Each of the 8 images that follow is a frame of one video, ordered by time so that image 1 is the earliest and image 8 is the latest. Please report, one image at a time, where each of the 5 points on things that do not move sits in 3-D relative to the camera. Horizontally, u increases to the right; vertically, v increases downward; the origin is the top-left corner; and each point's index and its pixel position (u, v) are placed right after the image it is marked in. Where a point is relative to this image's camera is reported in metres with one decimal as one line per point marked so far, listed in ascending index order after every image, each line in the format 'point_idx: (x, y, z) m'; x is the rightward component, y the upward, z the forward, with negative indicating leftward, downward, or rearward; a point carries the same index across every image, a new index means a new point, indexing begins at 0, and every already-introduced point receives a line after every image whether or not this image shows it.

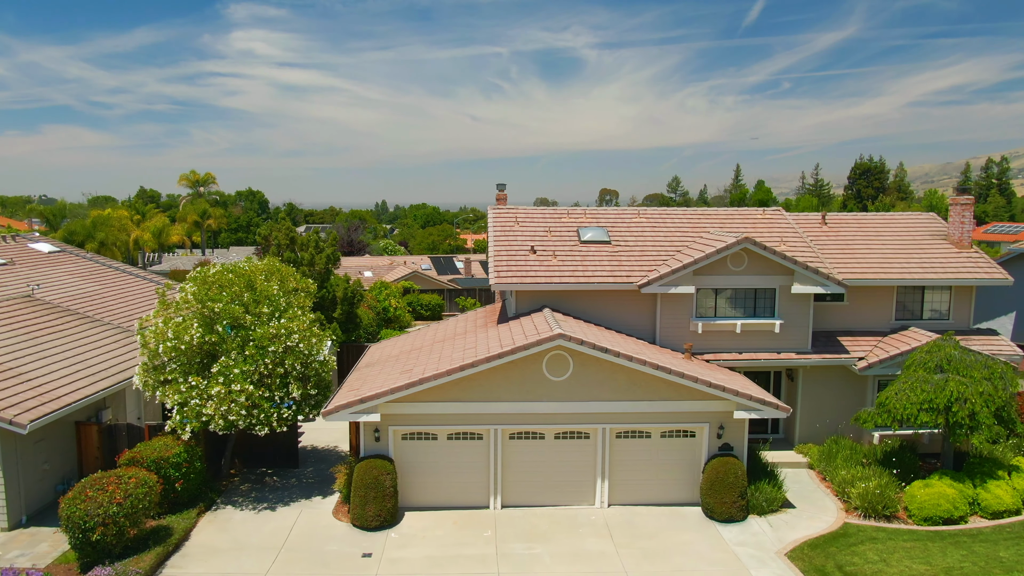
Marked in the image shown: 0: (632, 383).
0: (+2.1, -1.7, +14.0) m
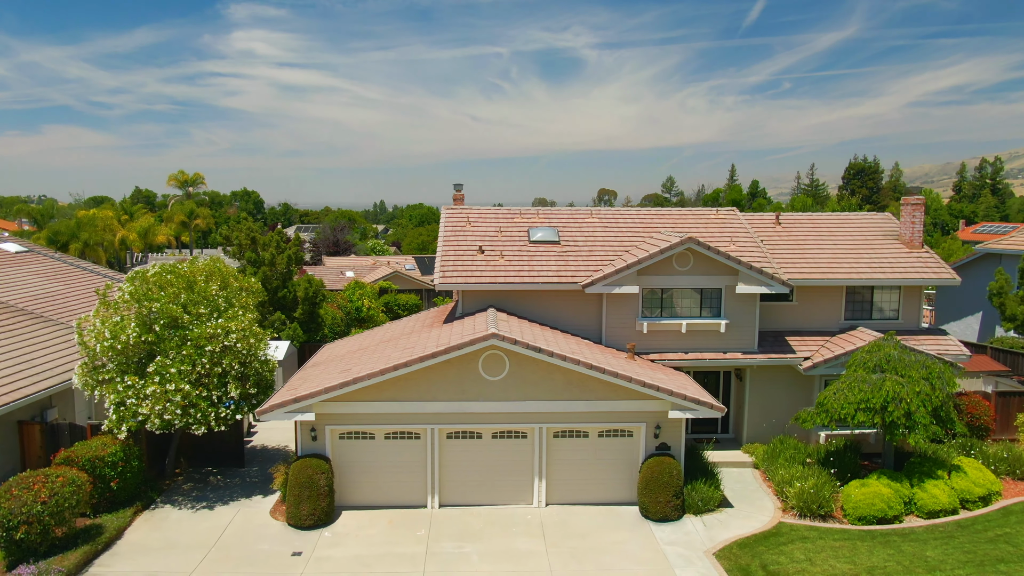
0: (+1.0, -1.7, +14.0) m
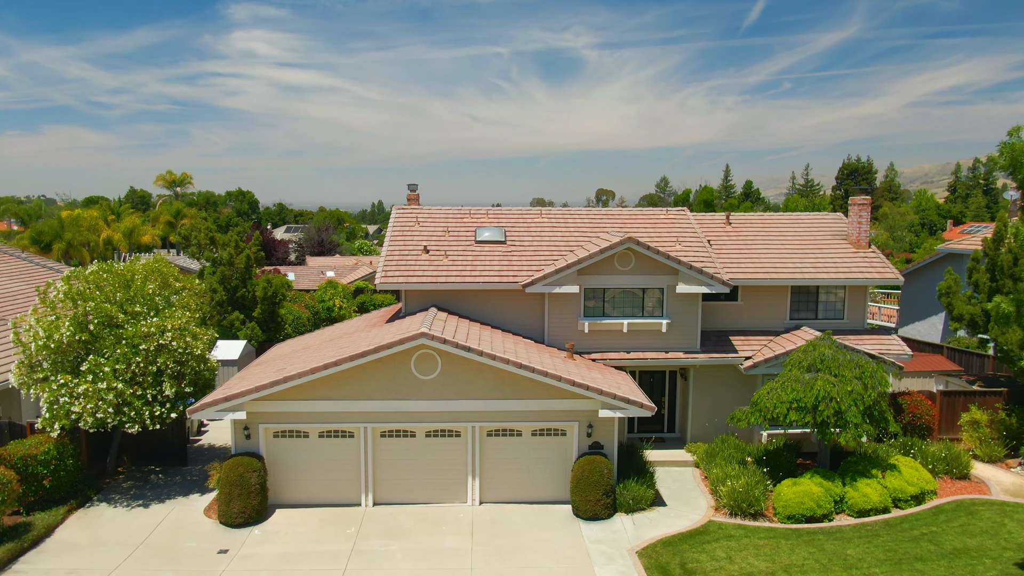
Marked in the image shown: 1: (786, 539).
0: (-0.2, -1.7, +14.1) m
1: (+4.4, -4.1, +12.9) m
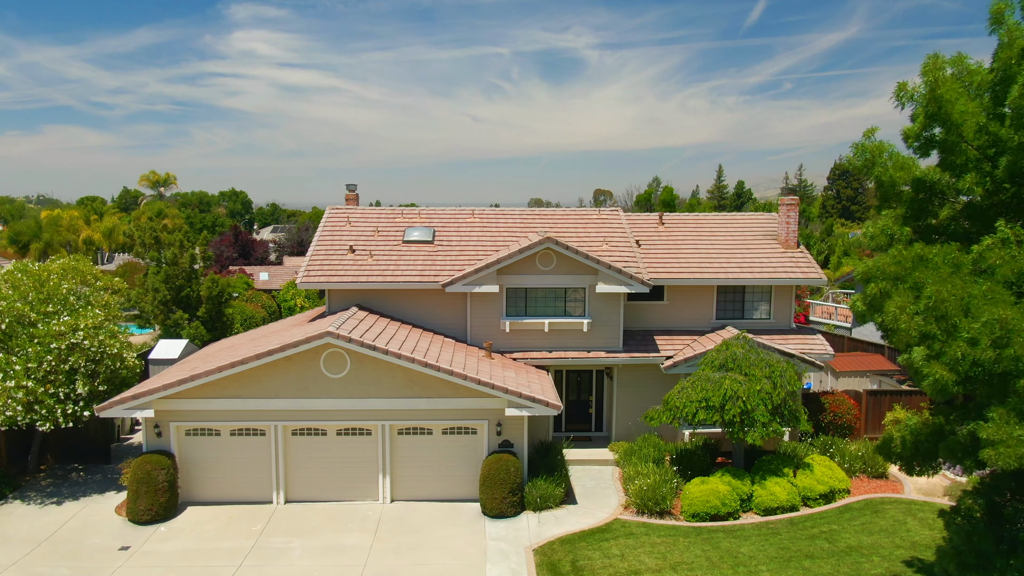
0: (-1.8, -1.6, +14.2) m
1: (+2.8, -4.0, +13.0) m
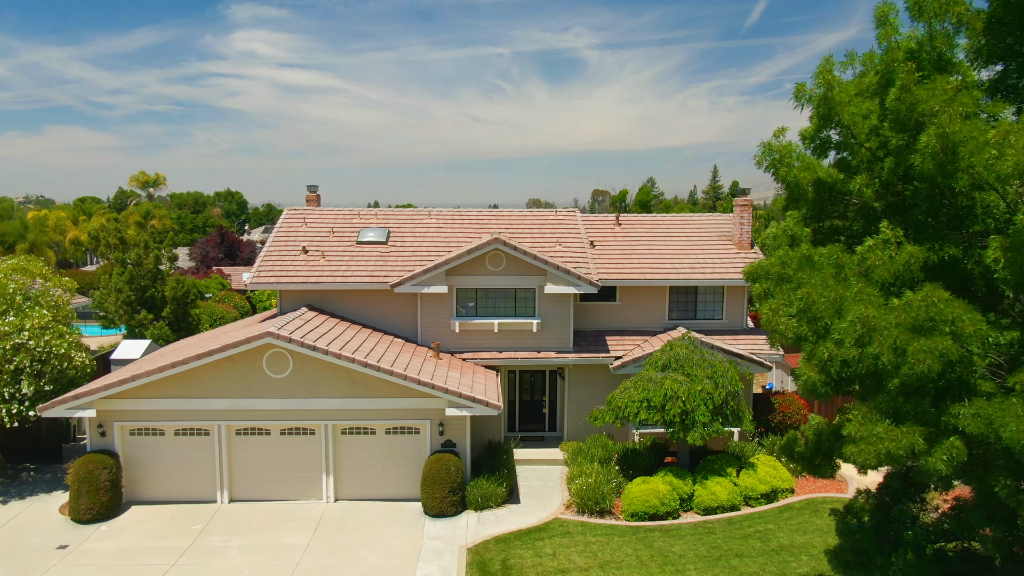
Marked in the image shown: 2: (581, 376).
0: (-2.9, -1.7, +14.3) m
1: (+1.8, -4.1, +13.1) m
2: (+1.5, -1.9, +17.2) m
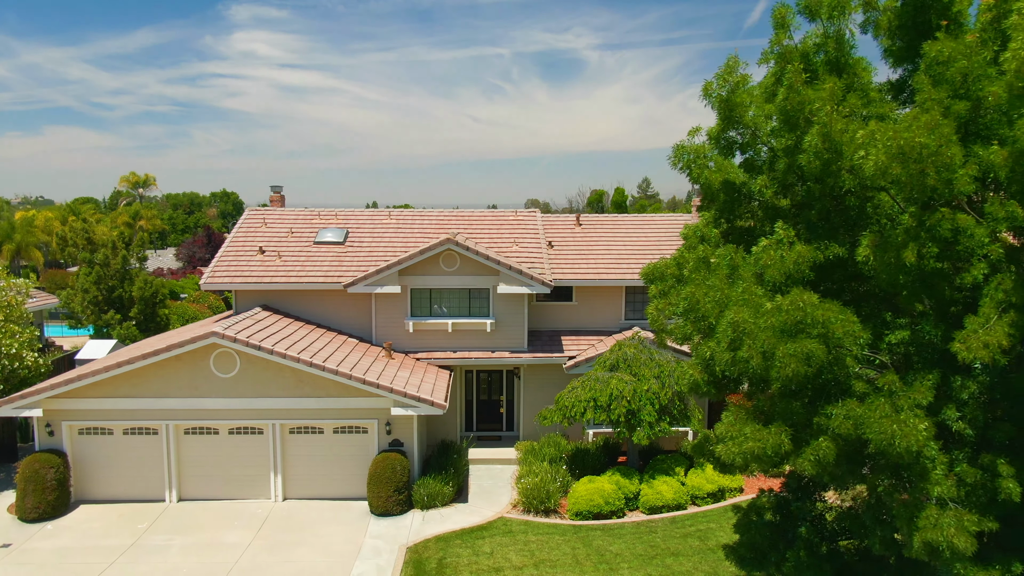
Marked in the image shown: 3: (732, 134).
0: (-3.8, -1.7, +14.4) m
1: (+0.8, -4.1, +13.1) m
2: (+0.5, -1.9, +17.3) m
3: (+2.3, +1.6, +8.5) m
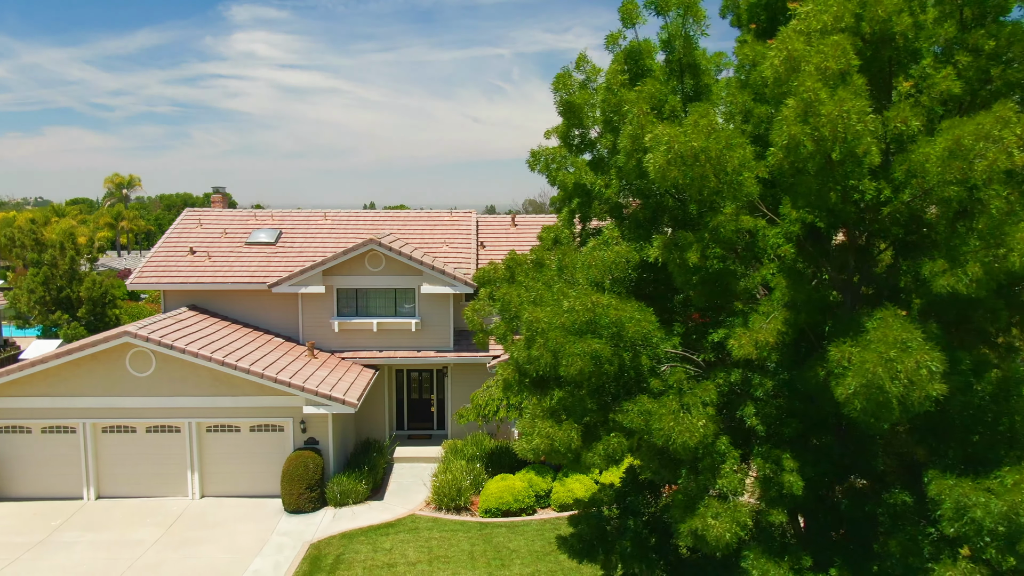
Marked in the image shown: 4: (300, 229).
0: (-5.4, -1.7, +14.5) m
1: (-0.8, -4.1, +13.3) m
2: (-1.1, -1.9, +17.5) m
3: (+0.7, +1.6, +8.7) m
4: (-5.0, +1.4, +18.7) m
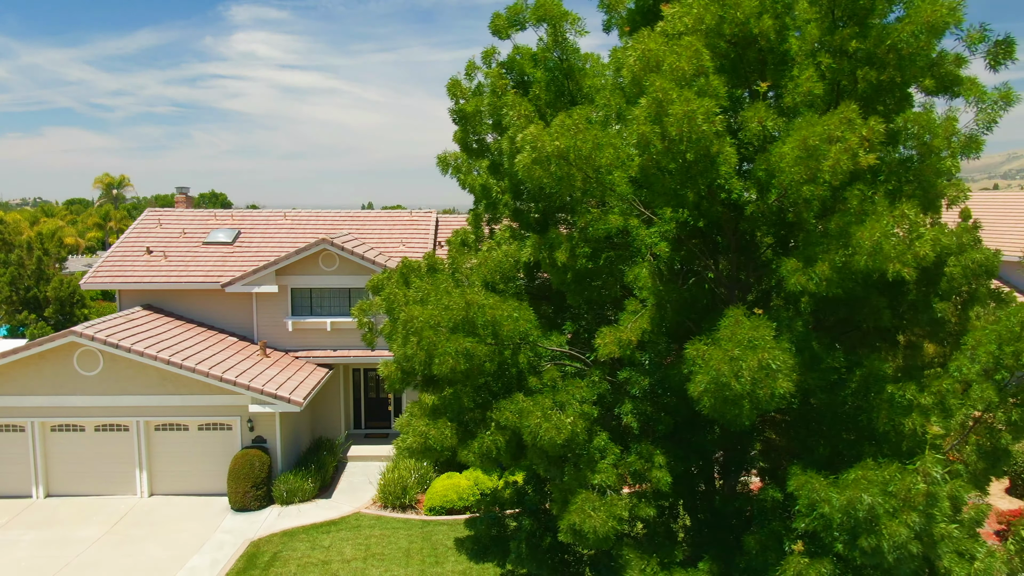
0: (-6.4, -1.7, +14.6) m
1: (-1.8, -4.0, +13.4) m
2: (-2.0, -1.9, +17.5) m
3: (-0.3, +1.6, +8.8) m
4: (-6.0, +1.4, +18.8) m
